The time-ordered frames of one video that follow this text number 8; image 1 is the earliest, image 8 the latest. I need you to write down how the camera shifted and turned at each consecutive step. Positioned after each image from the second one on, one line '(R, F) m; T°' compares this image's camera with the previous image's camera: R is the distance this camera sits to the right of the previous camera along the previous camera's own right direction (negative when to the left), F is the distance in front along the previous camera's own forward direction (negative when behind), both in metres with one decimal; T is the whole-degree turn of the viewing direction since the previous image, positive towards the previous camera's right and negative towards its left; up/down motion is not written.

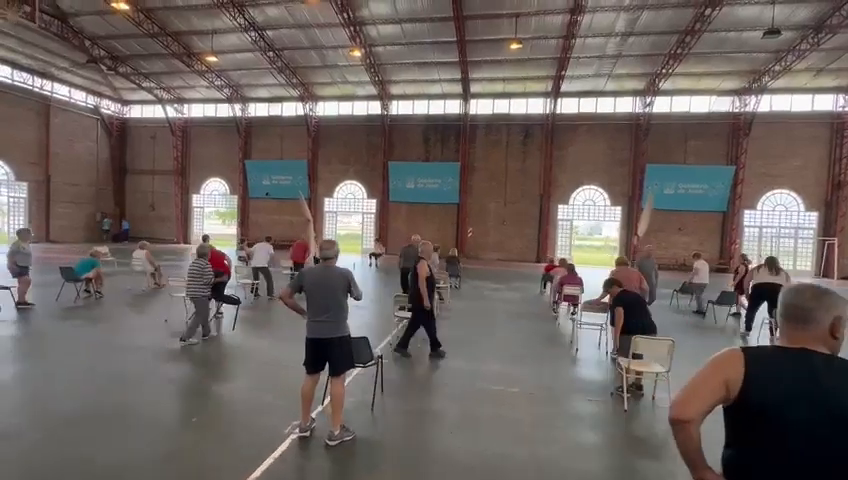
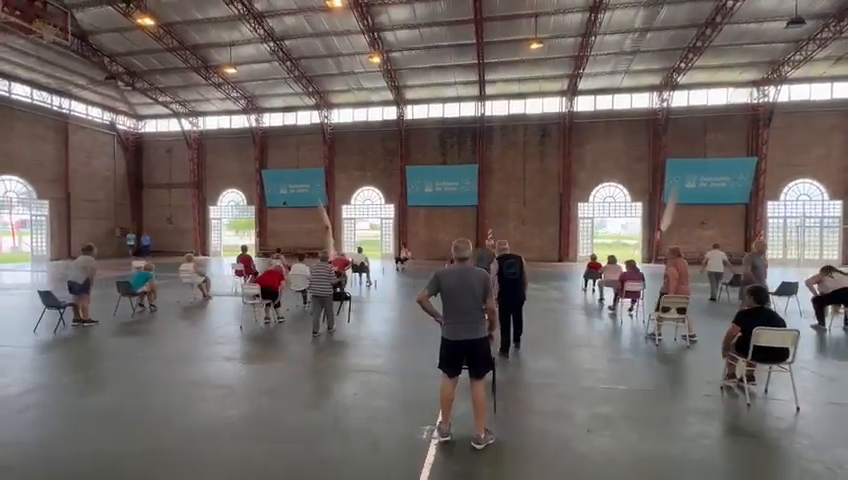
(-1.0, 0.0) m; 0°
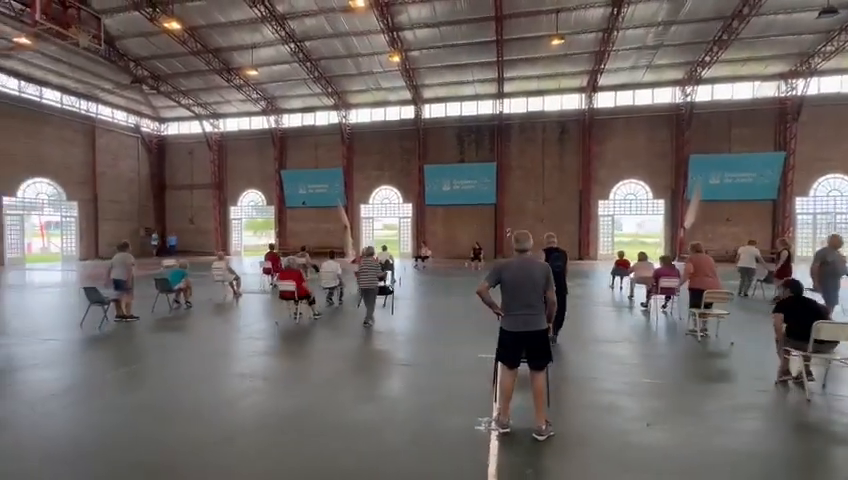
(-0.3, 0.0) m; -2°
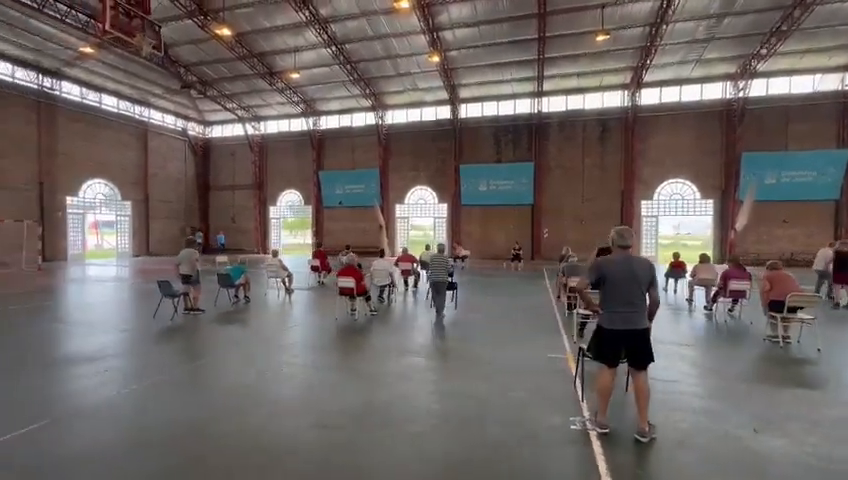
(-0.5, 0.0) m; -4°
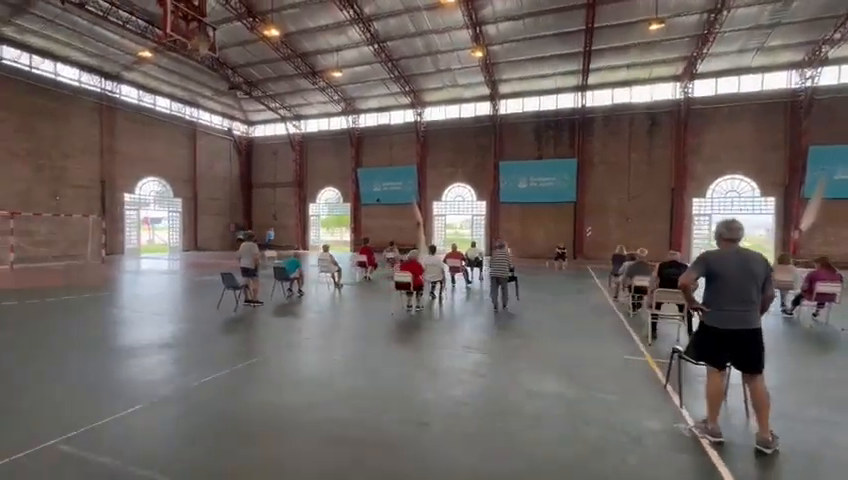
(-0.5, +0.1) m; -4°
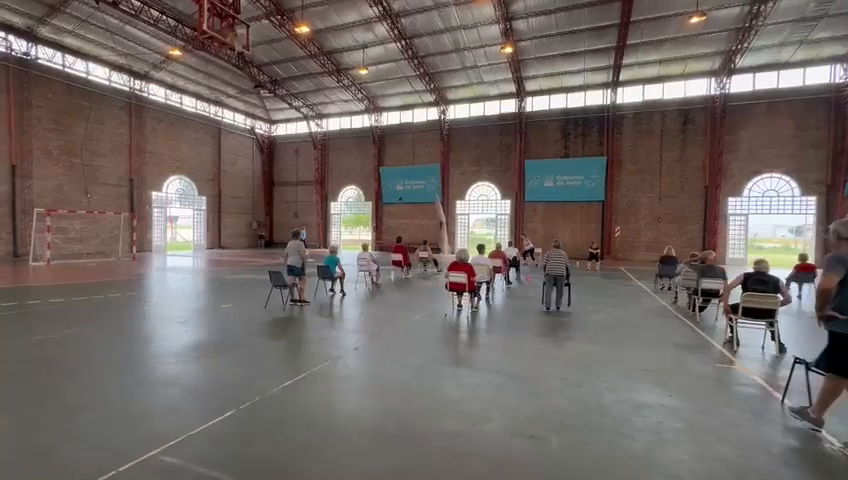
(-0.7, +0.2) m; -2°
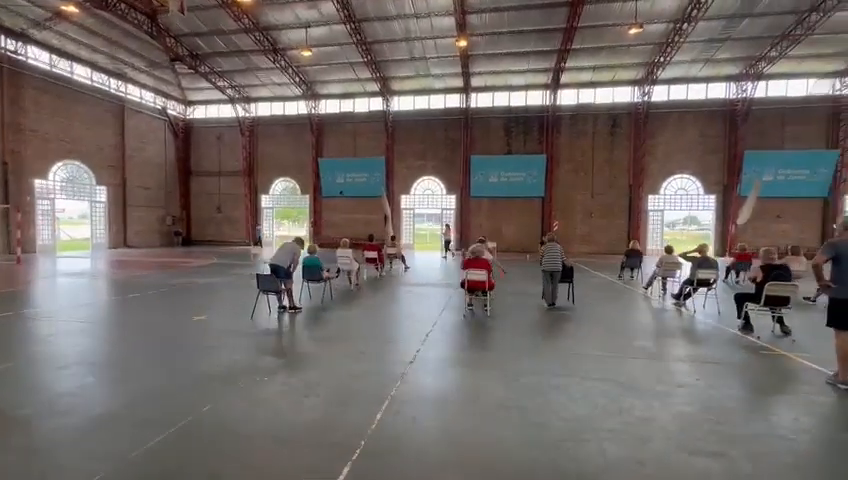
(-1.4, +0.7) m; +12°
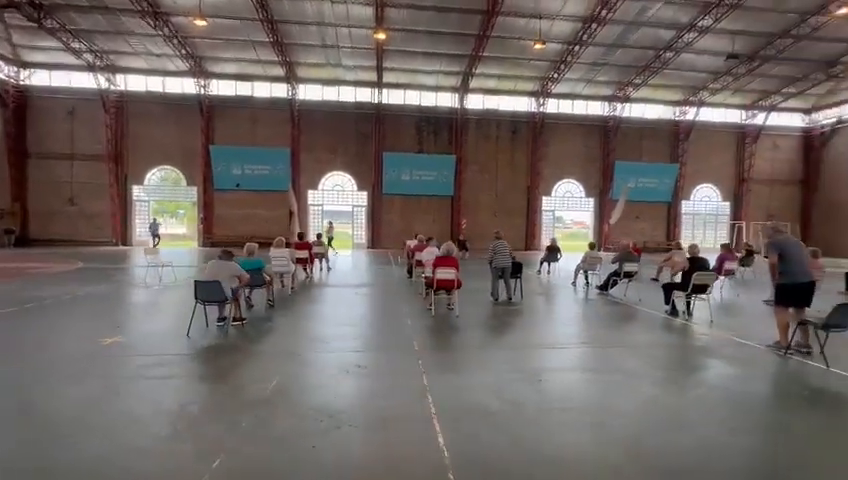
(-1.0, +0.5) m; +16°
